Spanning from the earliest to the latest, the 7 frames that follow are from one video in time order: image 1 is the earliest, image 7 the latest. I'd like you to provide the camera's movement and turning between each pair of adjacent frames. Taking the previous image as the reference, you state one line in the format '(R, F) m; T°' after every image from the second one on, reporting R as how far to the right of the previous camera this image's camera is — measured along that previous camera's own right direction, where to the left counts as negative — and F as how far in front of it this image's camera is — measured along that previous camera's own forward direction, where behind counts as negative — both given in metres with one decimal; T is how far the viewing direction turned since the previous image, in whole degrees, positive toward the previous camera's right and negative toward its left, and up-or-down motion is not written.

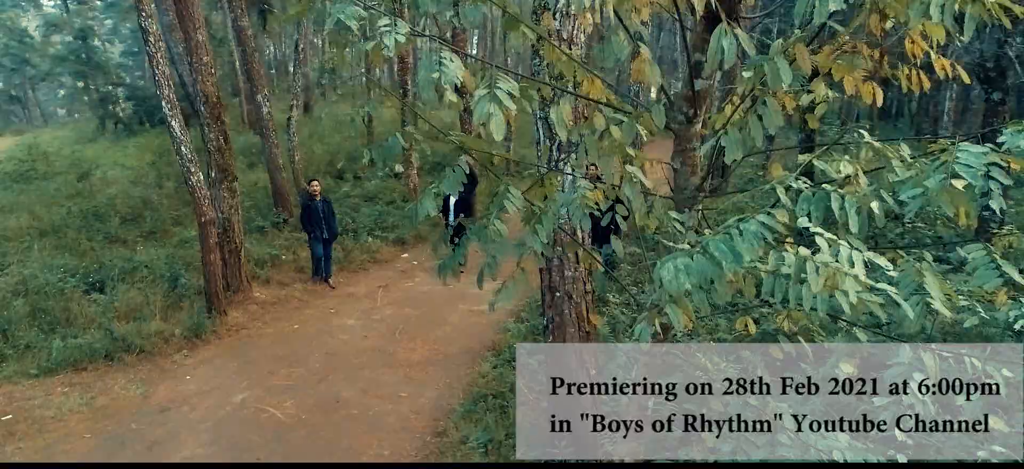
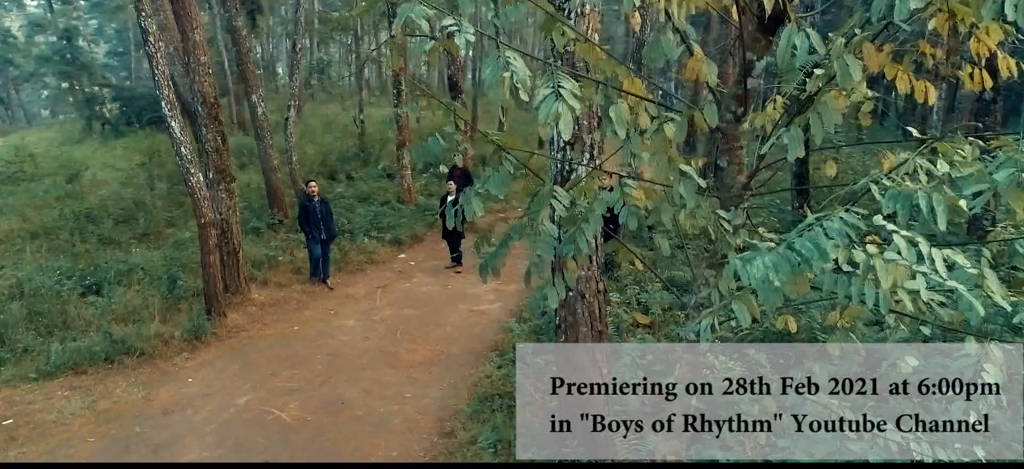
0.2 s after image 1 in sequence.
(-0.2, 0.0) m; +1°
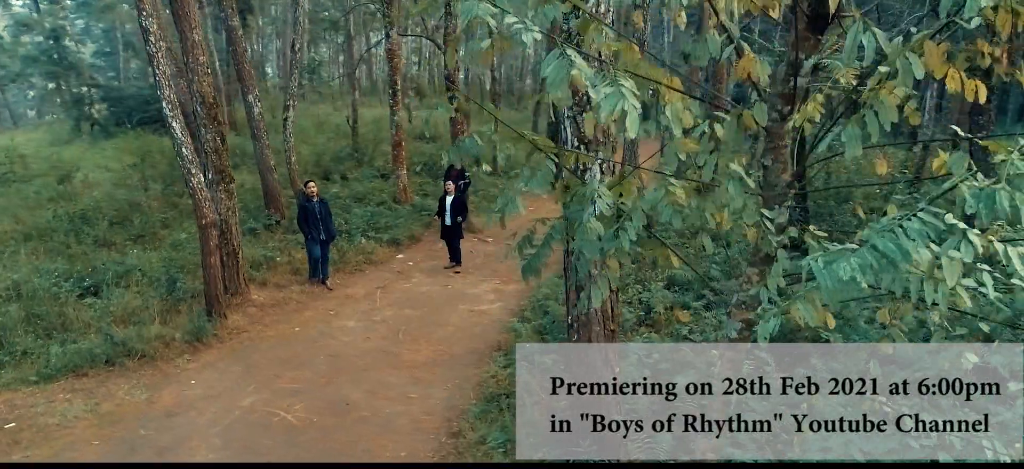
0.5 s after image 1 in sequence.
(-0.2, 0.0) m; +1°
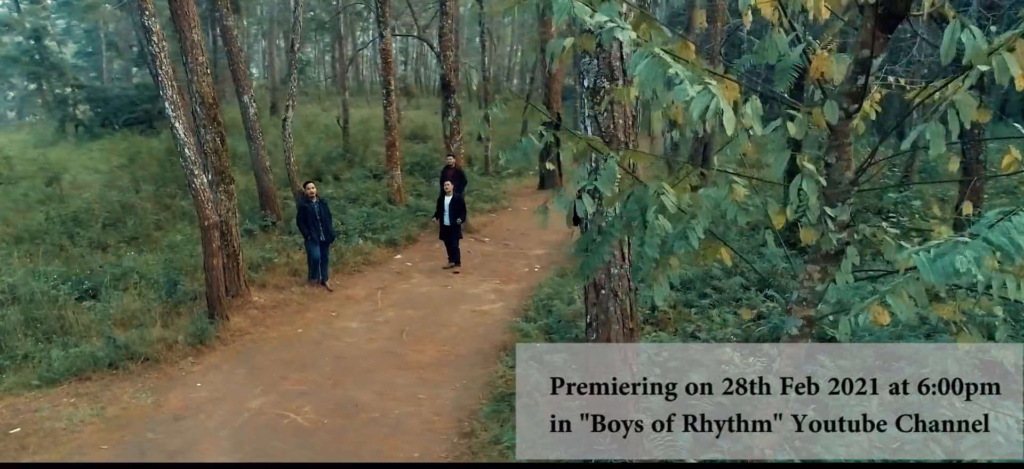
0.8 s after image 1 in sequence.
(-0.2, 0.0) m; +1°
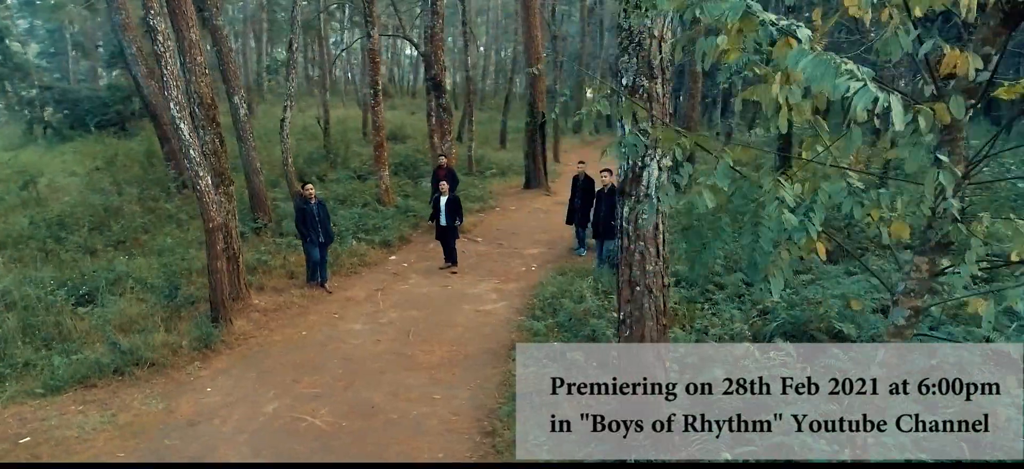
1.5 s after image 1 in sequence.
(-0.5, 0.0) m; +2°
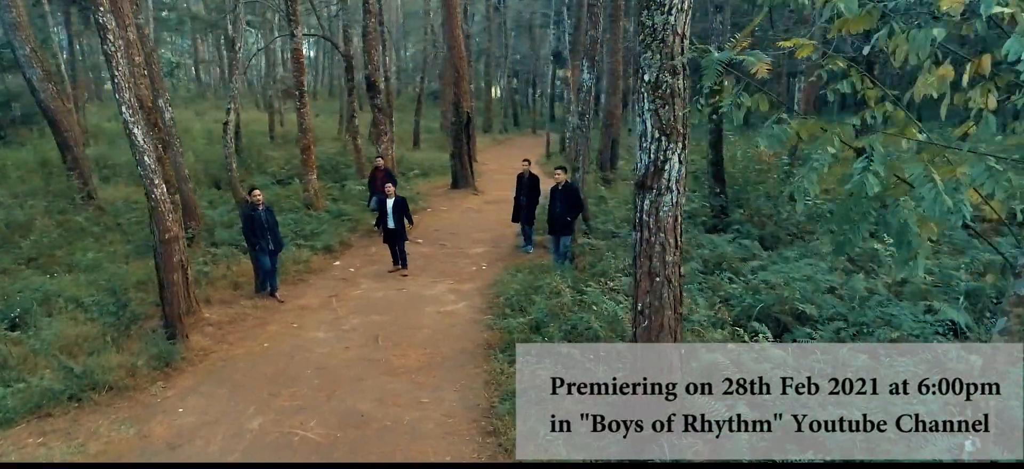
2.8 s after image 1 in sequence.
(-0.9, +0.1) m; +8°
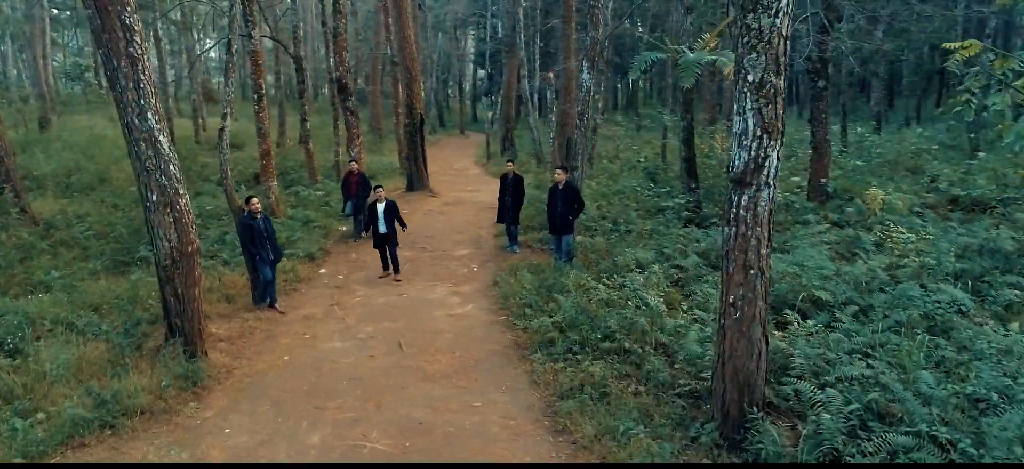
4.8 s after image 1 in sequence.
(-1.4, 0.0) m; +7°
